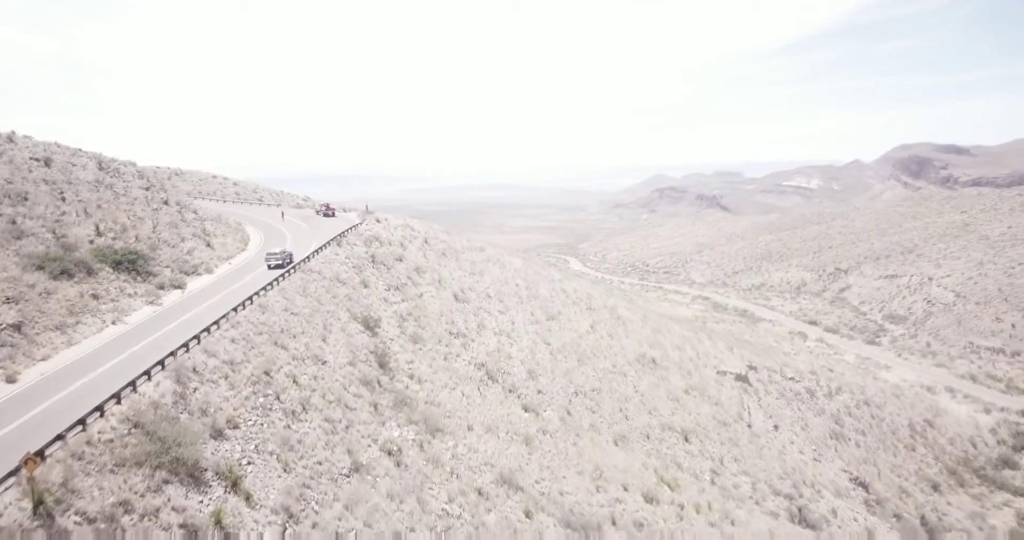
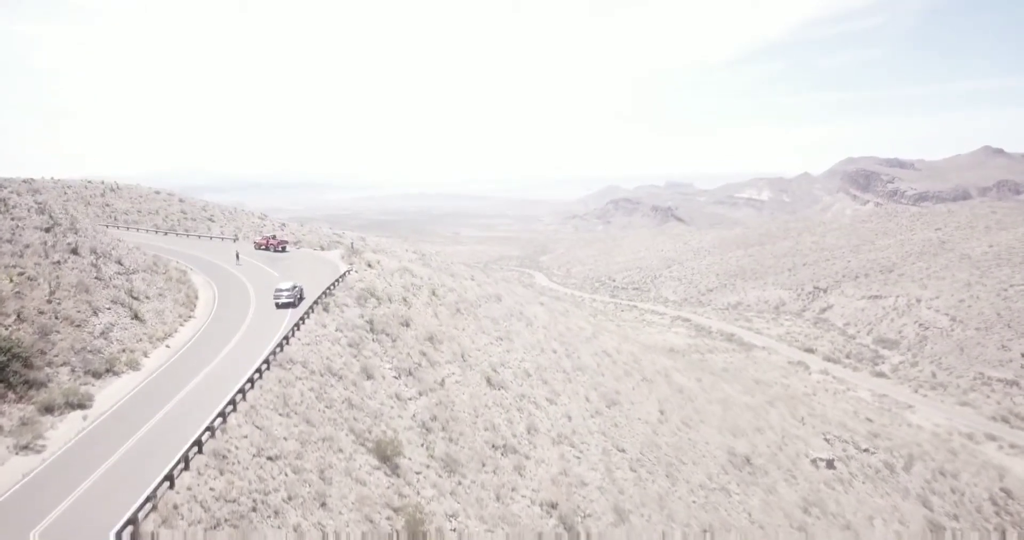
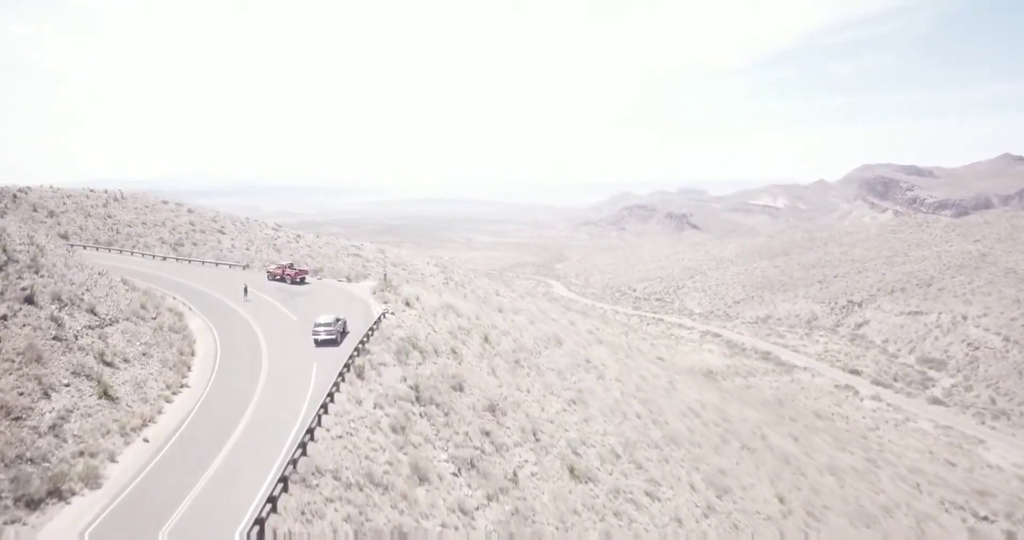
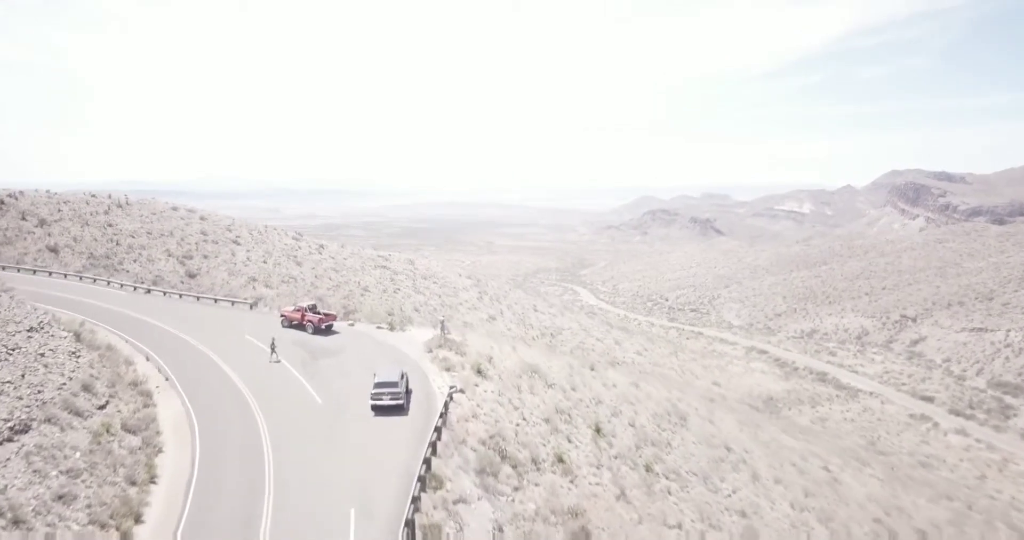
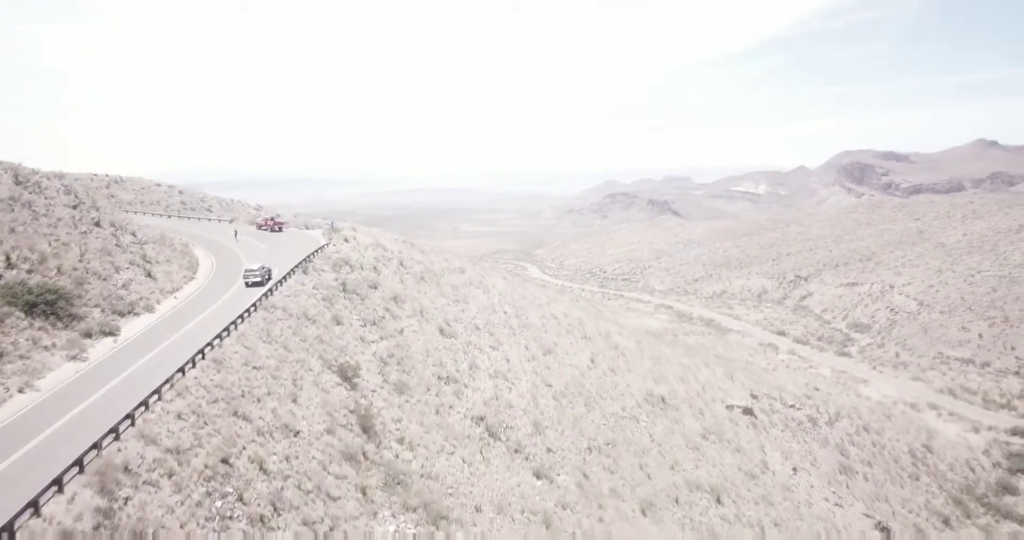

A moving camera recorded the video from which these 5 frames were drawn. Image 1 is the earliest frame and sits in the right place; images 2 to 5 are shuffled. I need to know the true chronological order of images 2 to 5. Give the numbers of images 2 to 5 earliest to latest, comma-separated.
5, 2, 3, 4
